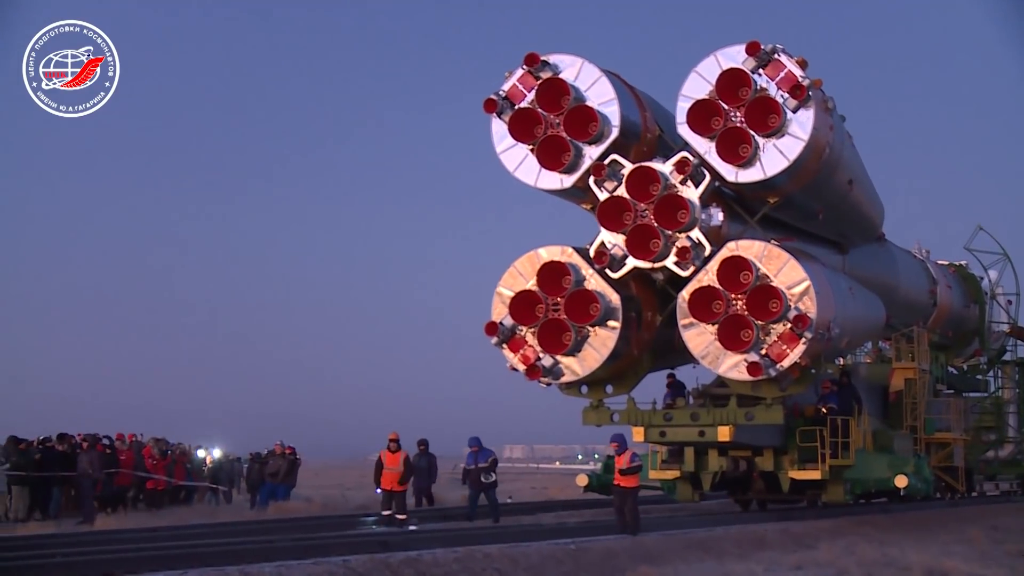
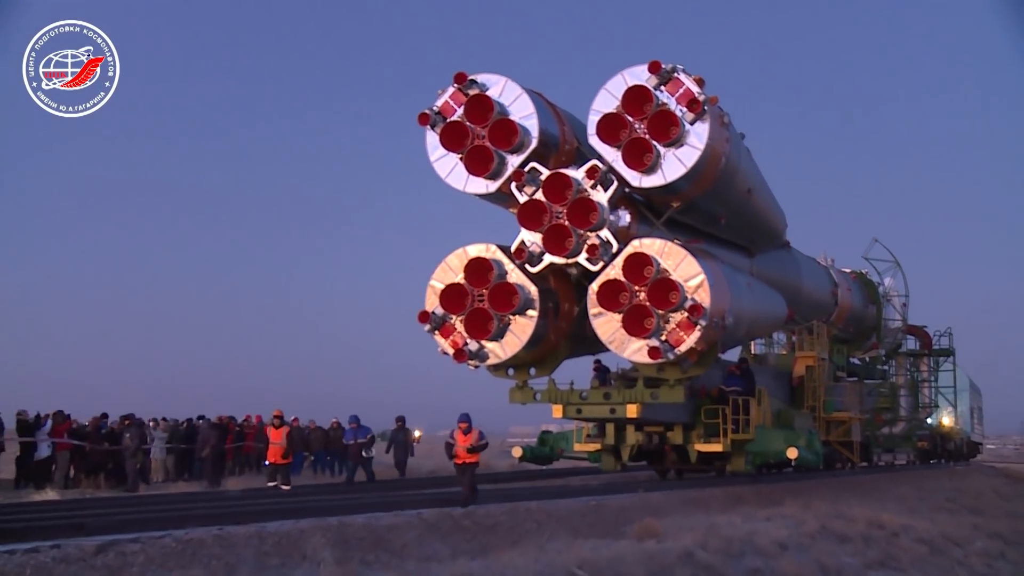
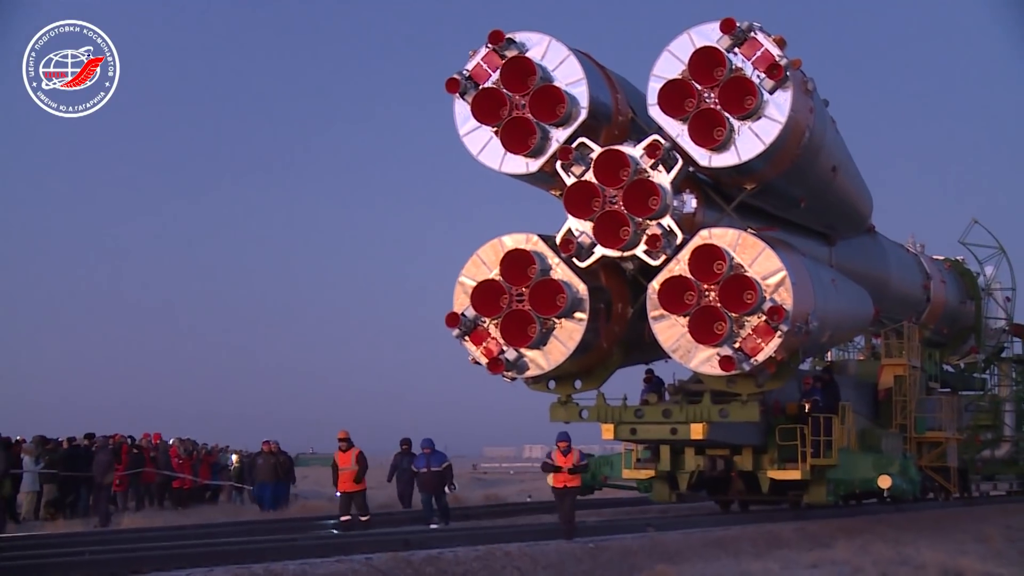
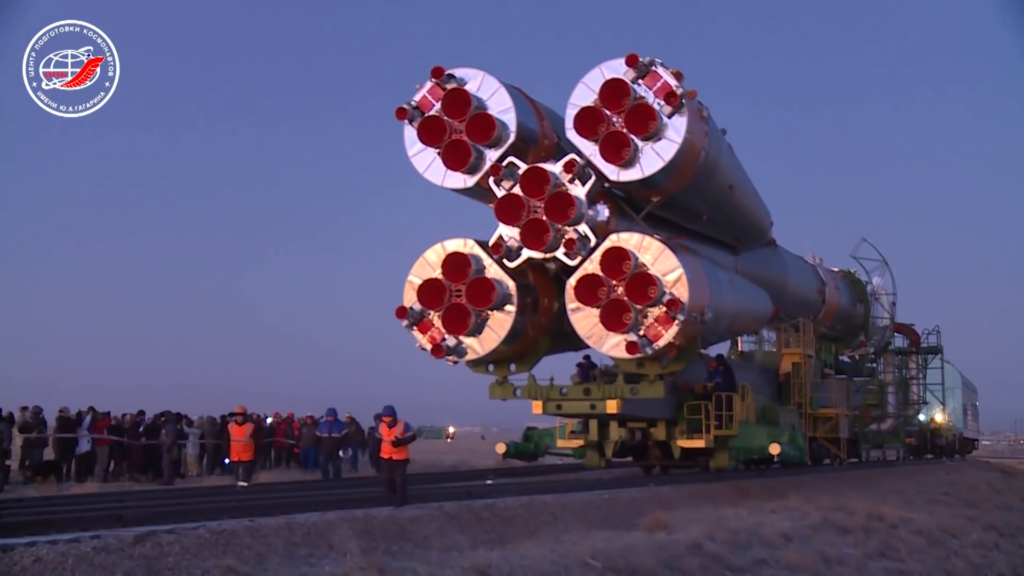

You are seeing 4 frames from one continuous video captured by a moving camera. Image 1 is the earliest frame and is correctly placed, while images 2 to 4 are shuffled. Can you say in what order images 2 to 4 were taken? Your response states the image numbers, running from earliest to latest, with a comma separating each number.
3, 2, 4
